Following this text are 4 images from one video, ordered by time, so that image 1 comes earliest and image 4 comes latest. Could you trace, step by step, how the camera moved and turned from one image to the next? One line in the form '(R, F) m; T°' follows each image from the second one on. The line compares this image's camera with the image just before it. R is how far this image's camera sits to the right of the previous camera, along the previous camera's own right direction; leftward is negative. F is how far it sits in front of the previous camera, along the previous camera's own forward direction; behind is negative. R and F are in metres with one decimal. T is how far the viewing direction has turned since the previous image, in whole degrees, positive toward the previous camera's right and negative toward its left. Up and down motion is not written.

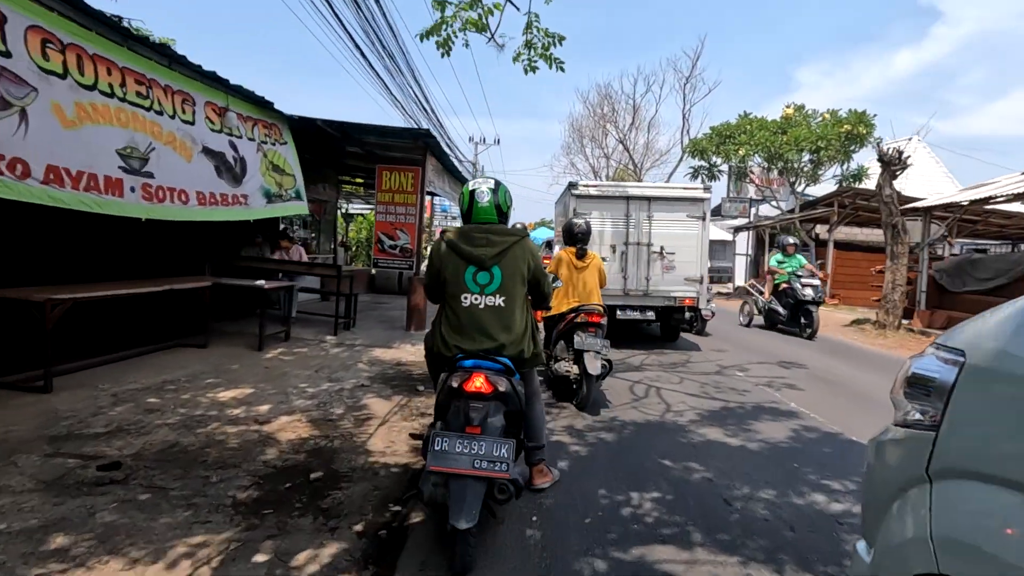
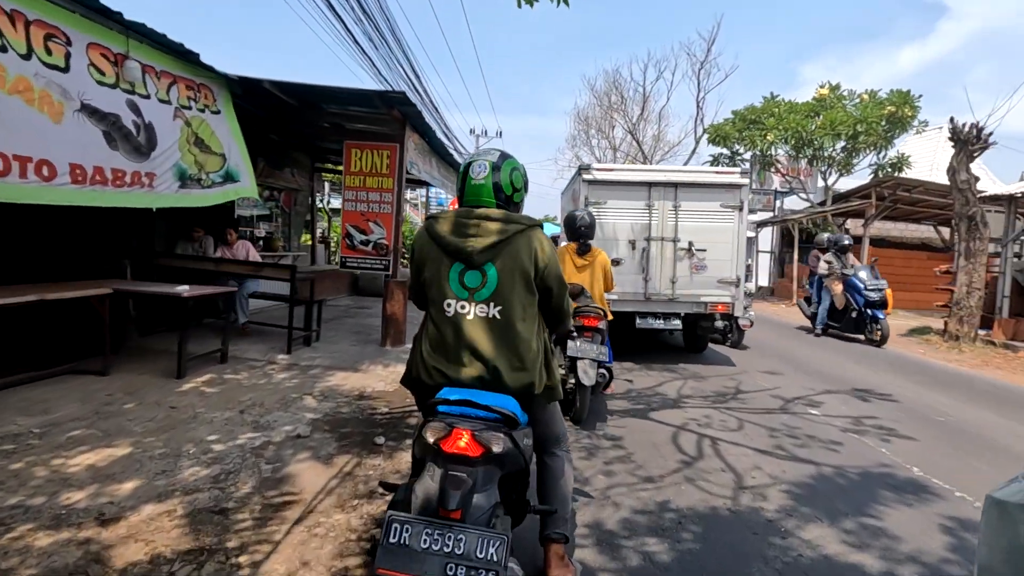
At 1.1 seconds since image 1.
(+0.1, +1.8) m; 0°
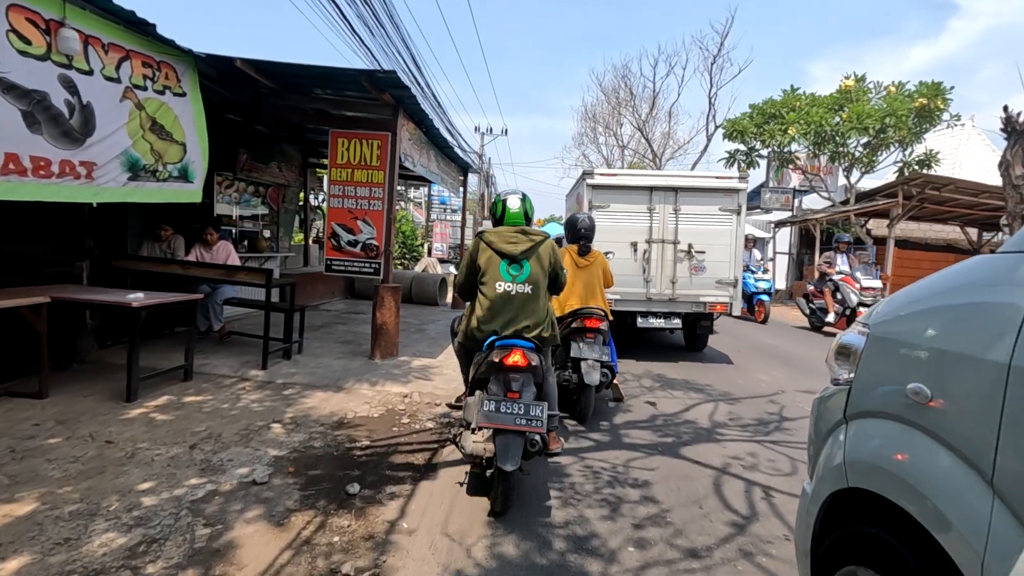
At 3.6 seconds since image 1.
(0.0, +0.8) m; -1°
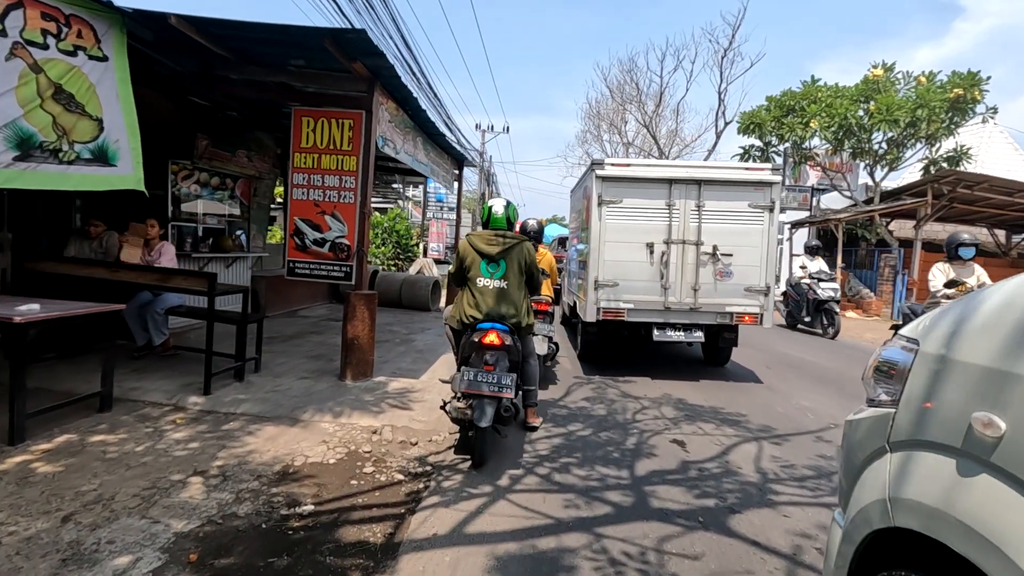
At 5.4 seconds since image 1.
(+0.1, +1.1) m; 0°
